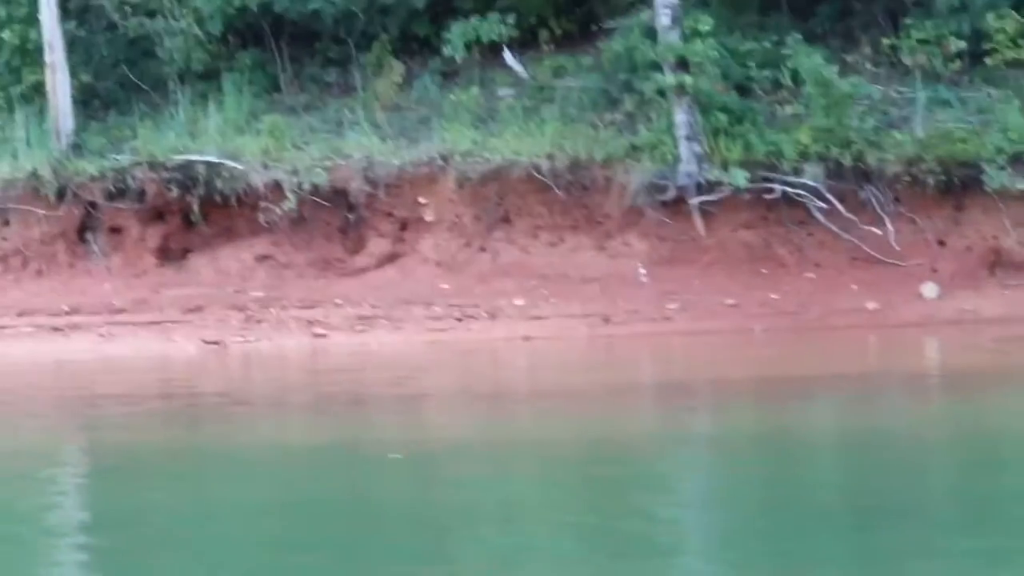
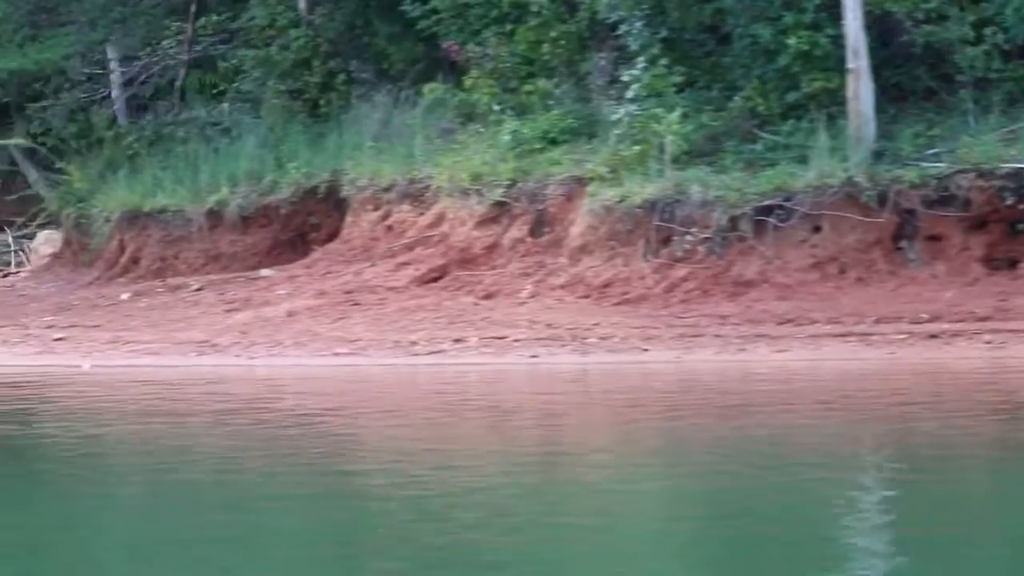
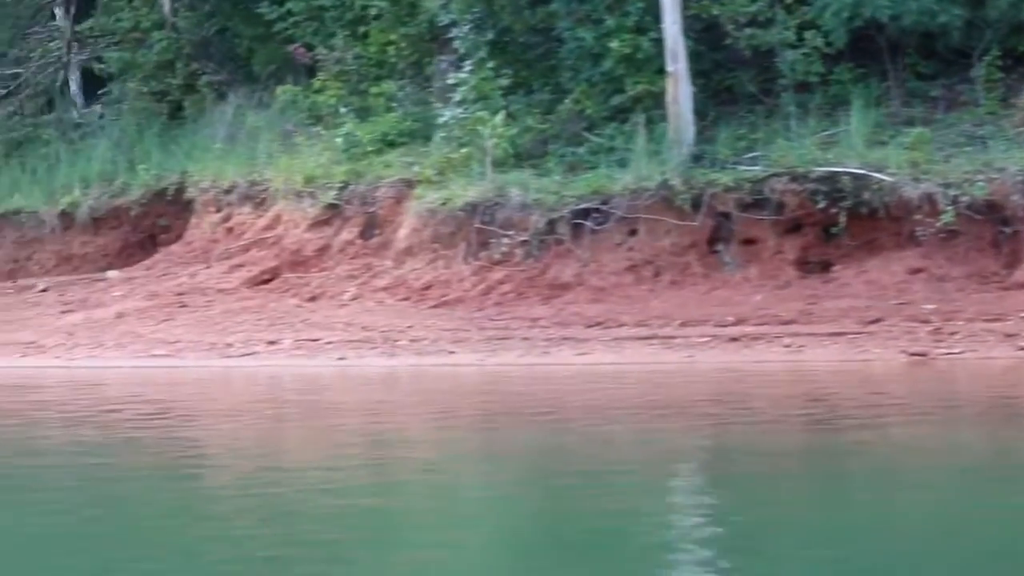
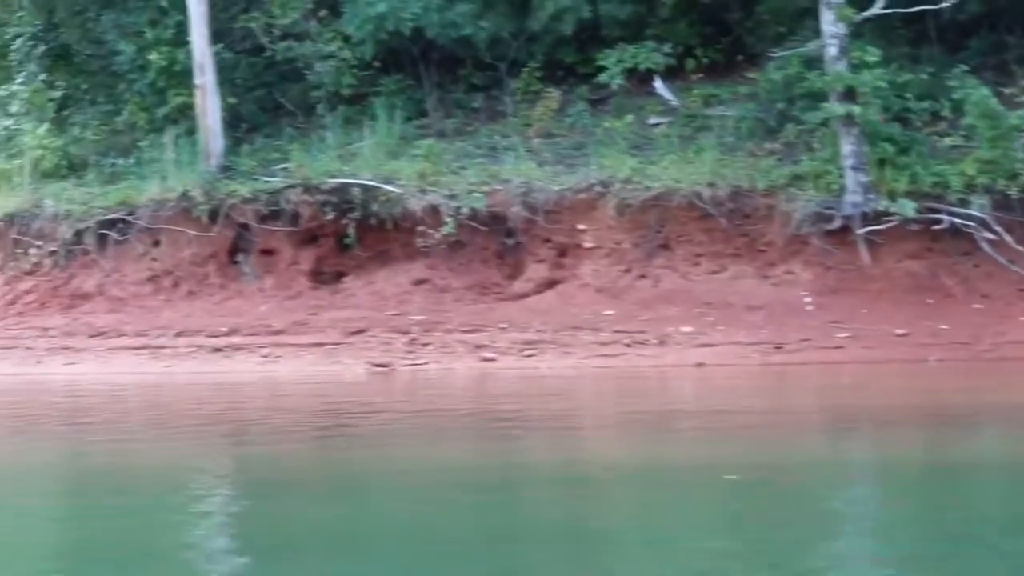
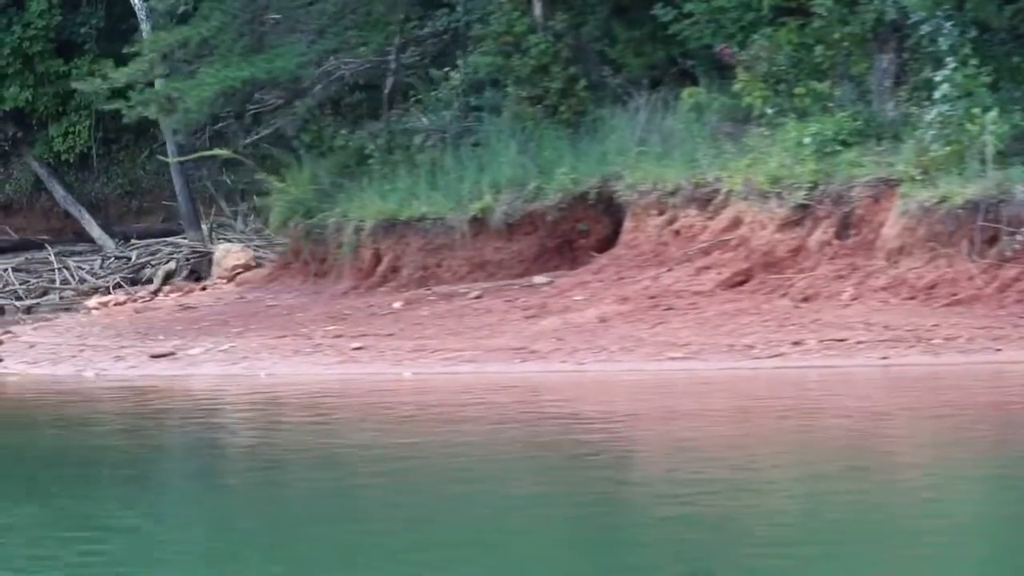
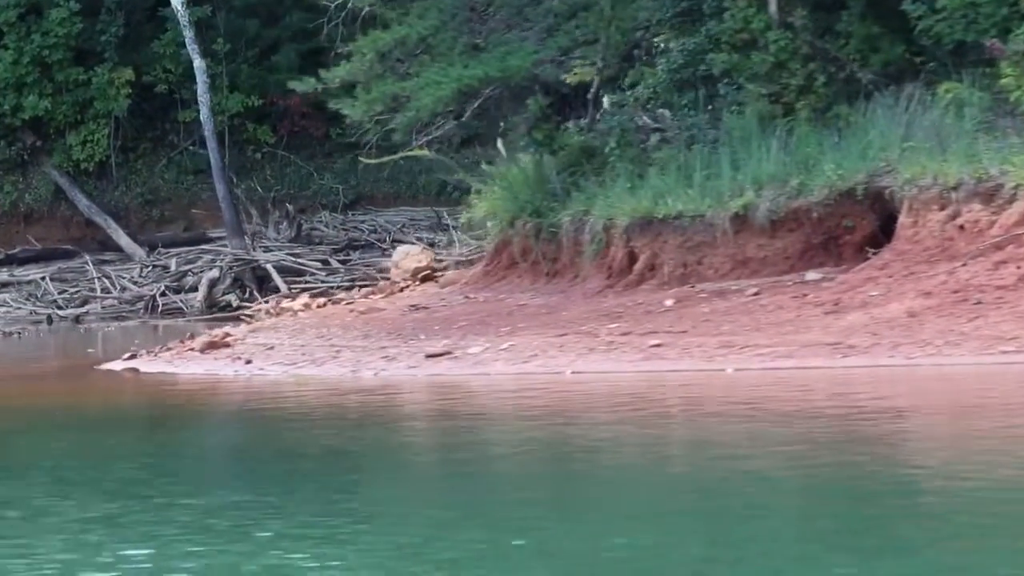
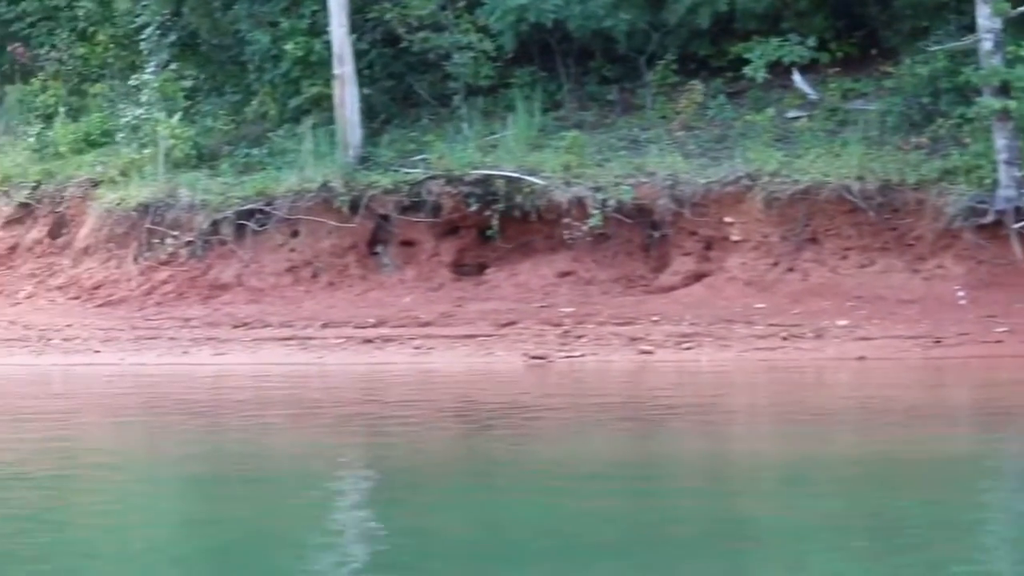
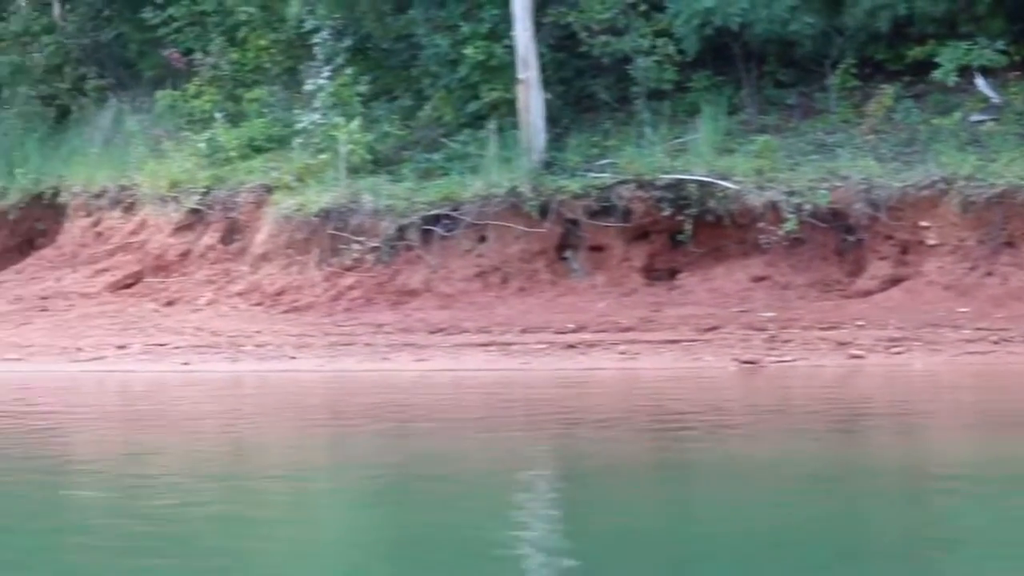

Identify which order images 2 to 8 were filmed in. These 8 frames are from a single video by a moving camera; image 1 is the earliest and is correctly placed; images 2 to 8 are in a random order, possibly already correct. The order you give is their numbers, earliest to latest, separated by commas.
4, 7, 8, 3, 2, 5, 6
